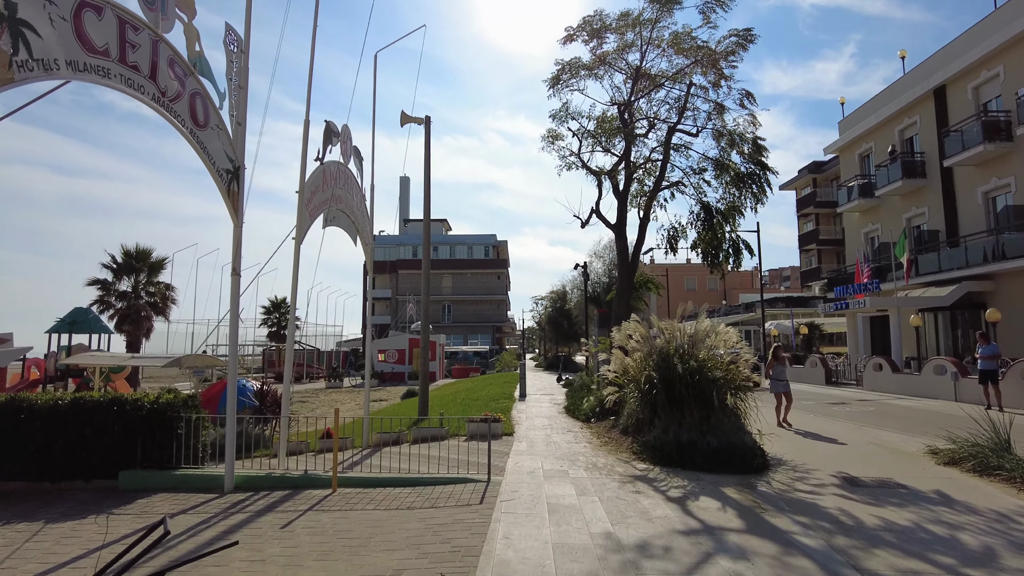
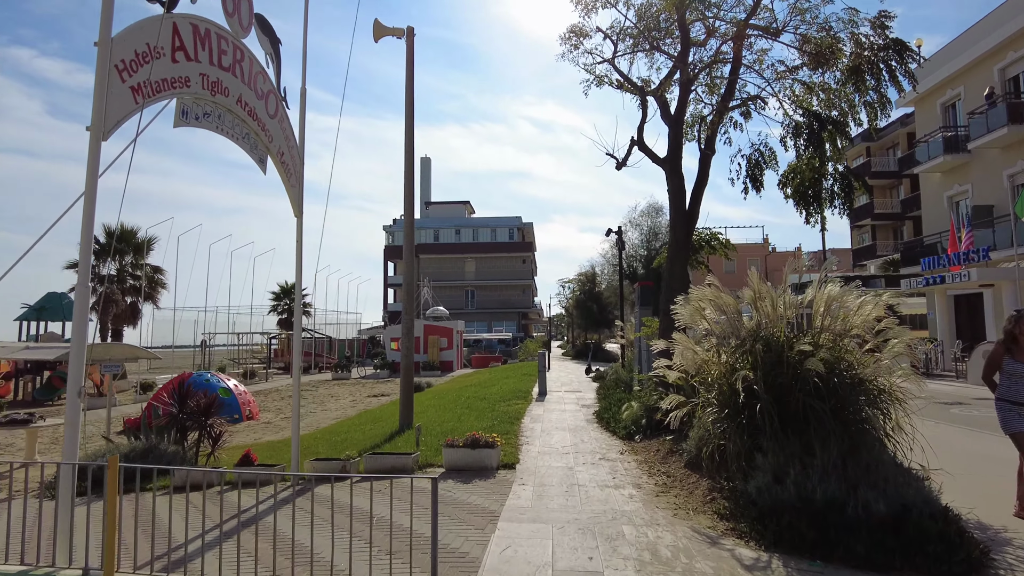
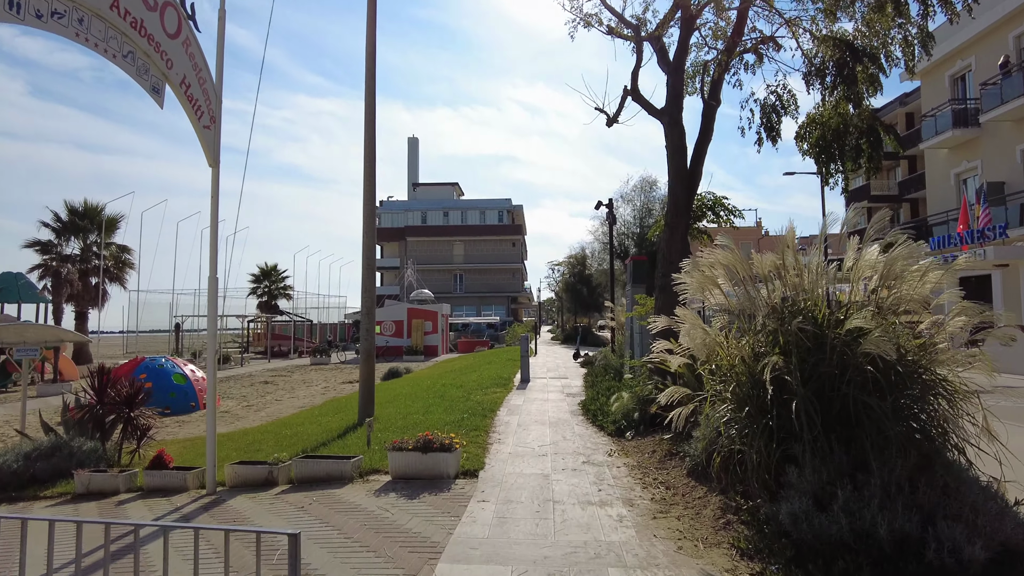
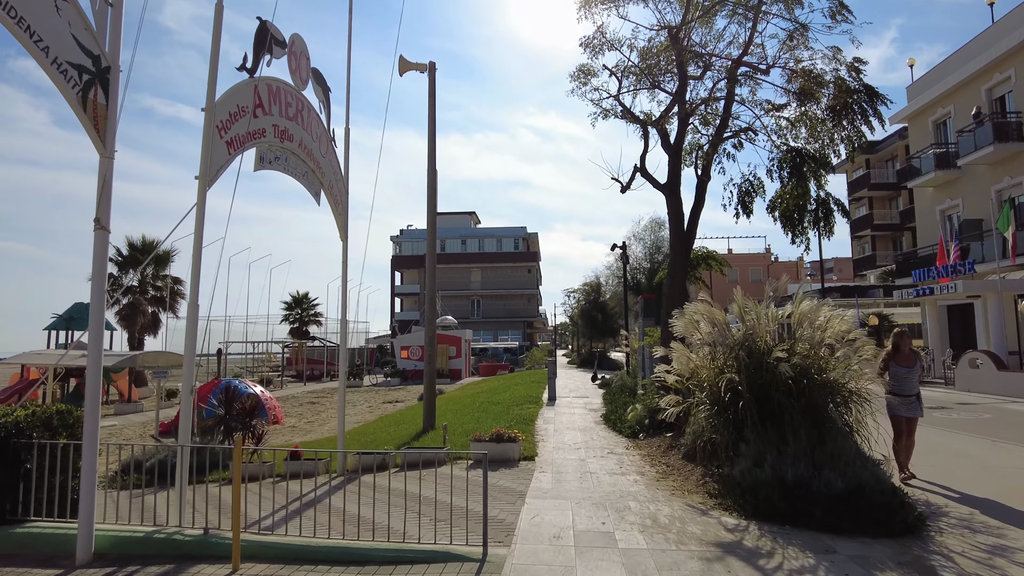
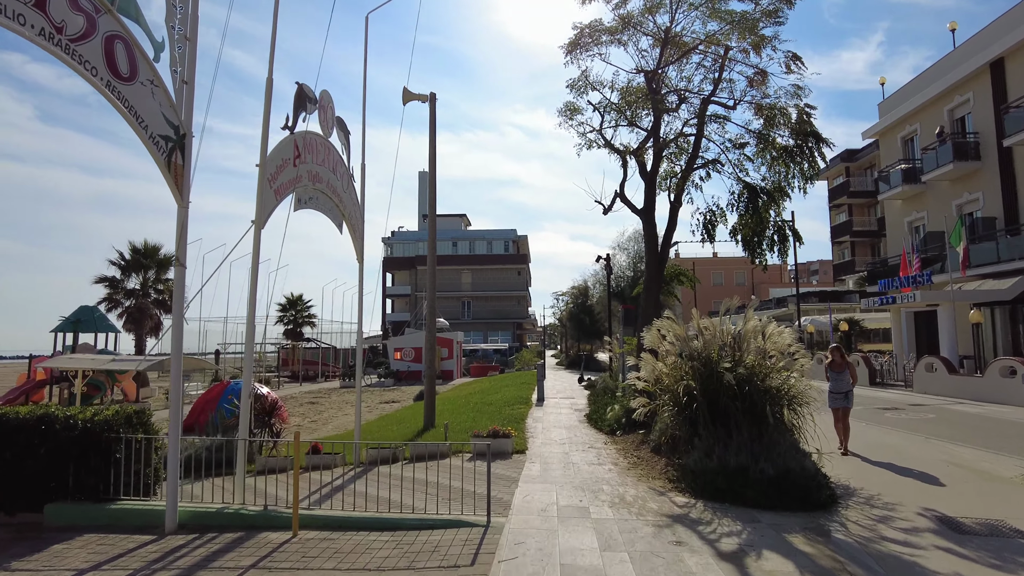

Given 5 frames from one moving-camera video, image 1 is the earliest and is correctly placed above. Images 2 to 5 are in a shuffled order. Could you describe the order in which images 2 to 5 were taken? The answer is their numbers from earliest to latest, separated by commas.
5, 4, 2, 3
